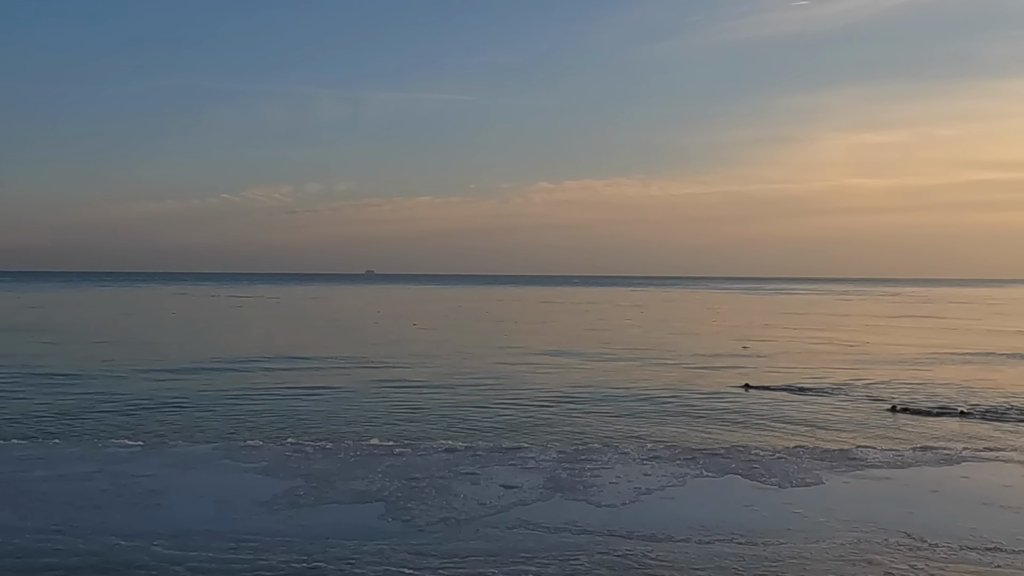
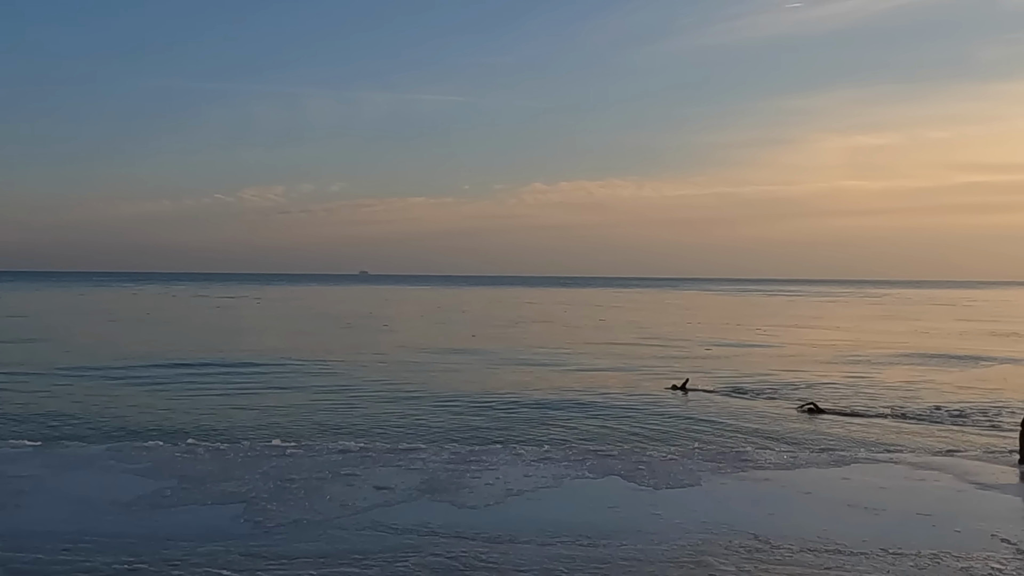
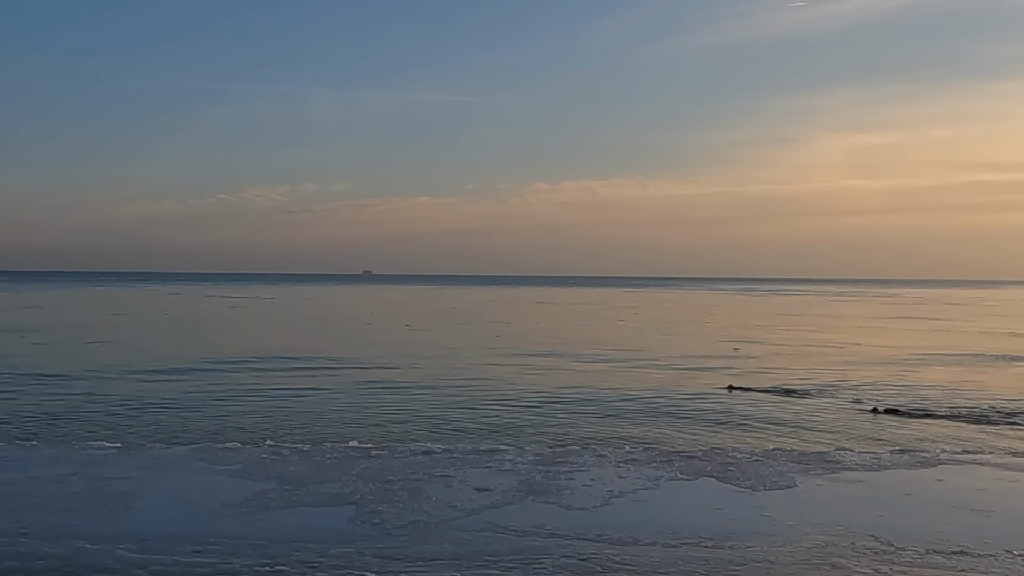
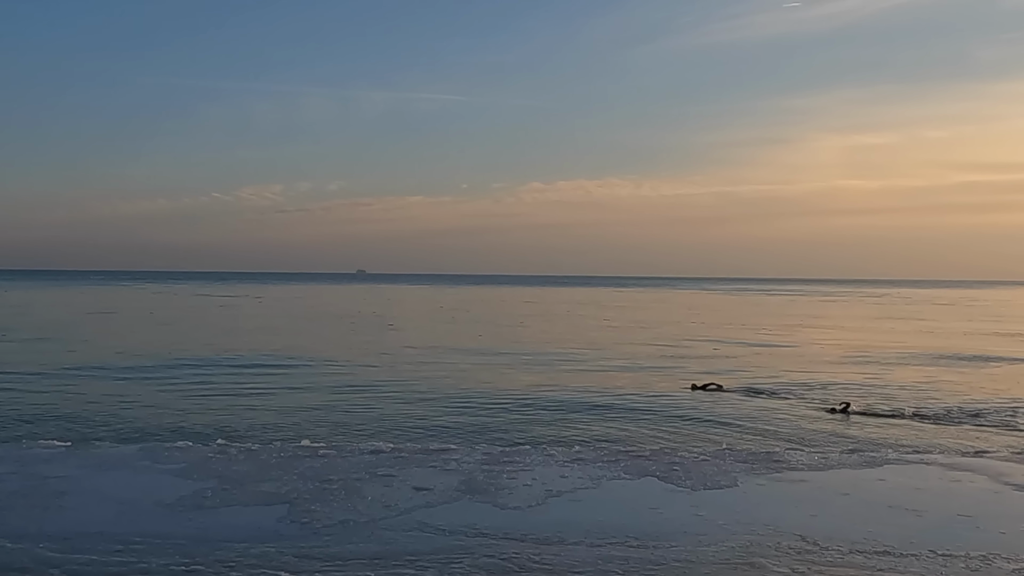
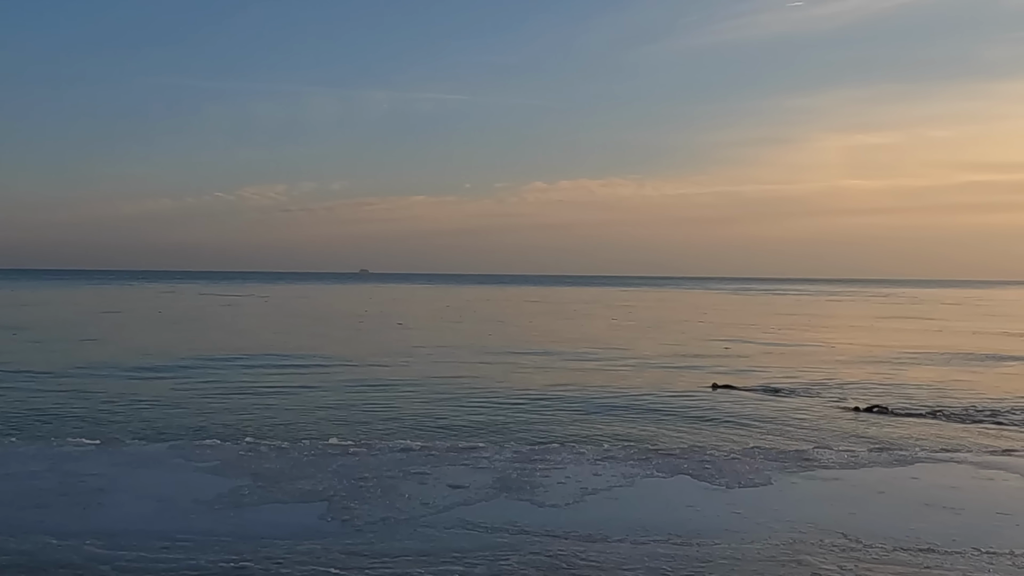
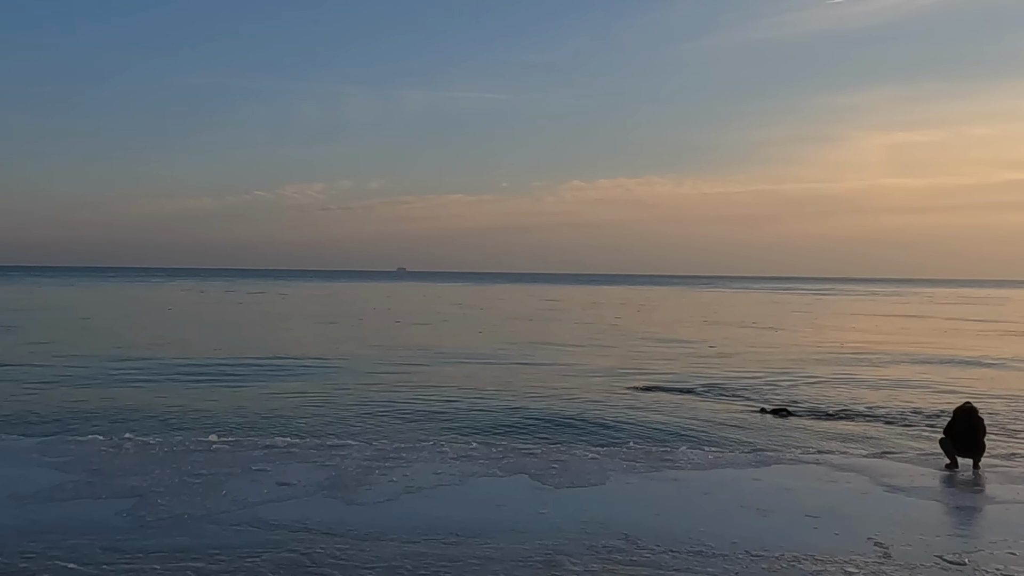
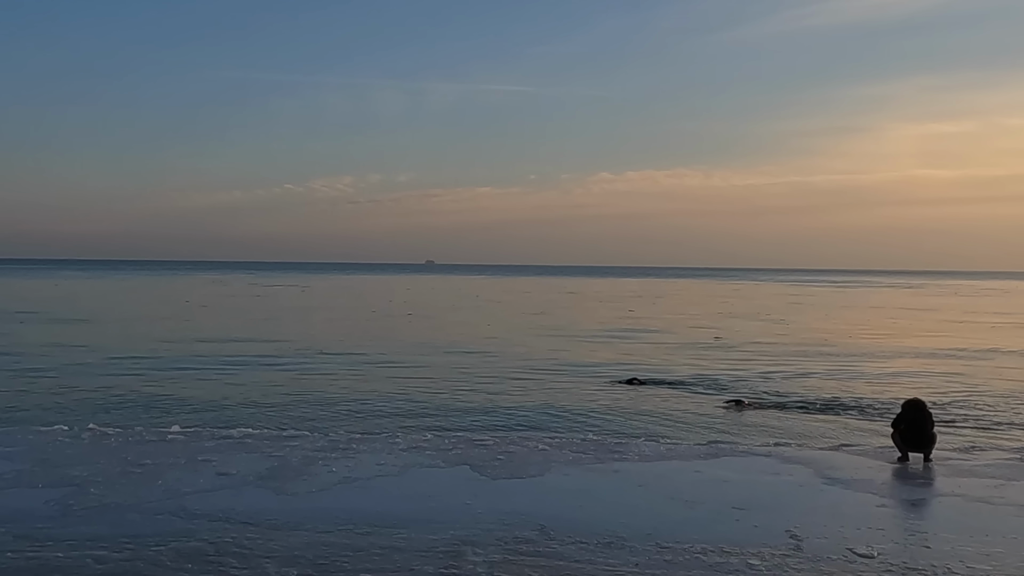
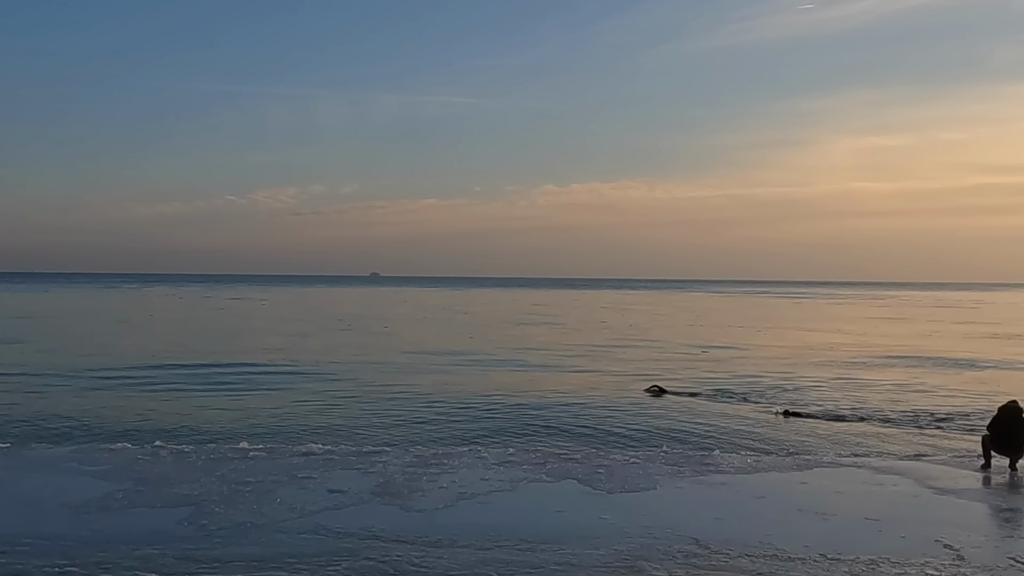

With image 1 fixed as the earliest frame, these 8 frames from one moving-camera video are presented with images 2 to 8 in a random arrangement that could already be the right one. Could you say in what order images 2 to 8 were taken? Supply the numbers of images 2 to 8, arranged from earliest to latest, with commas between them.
3, 5, 4, 2, 8, 6, 7
